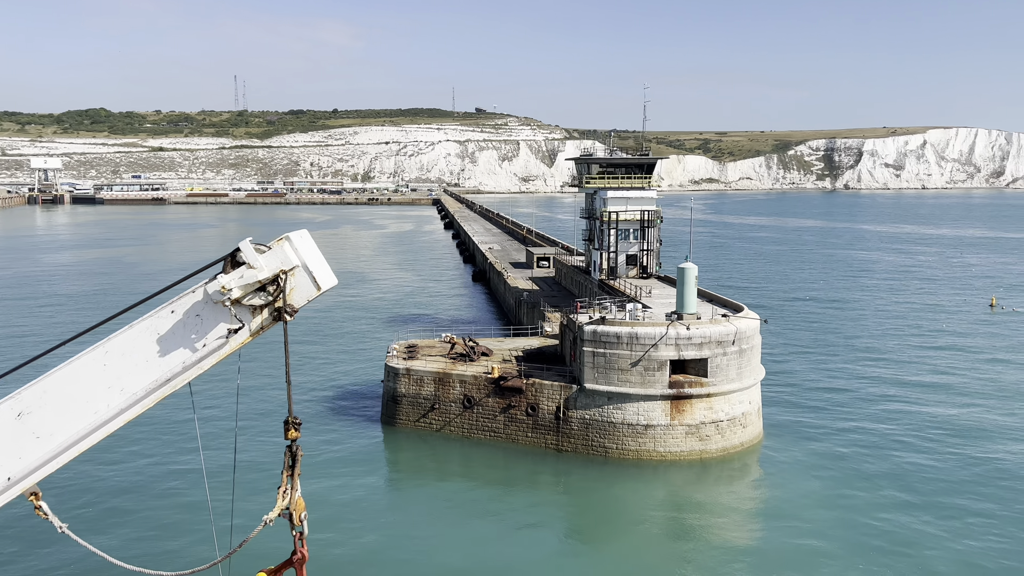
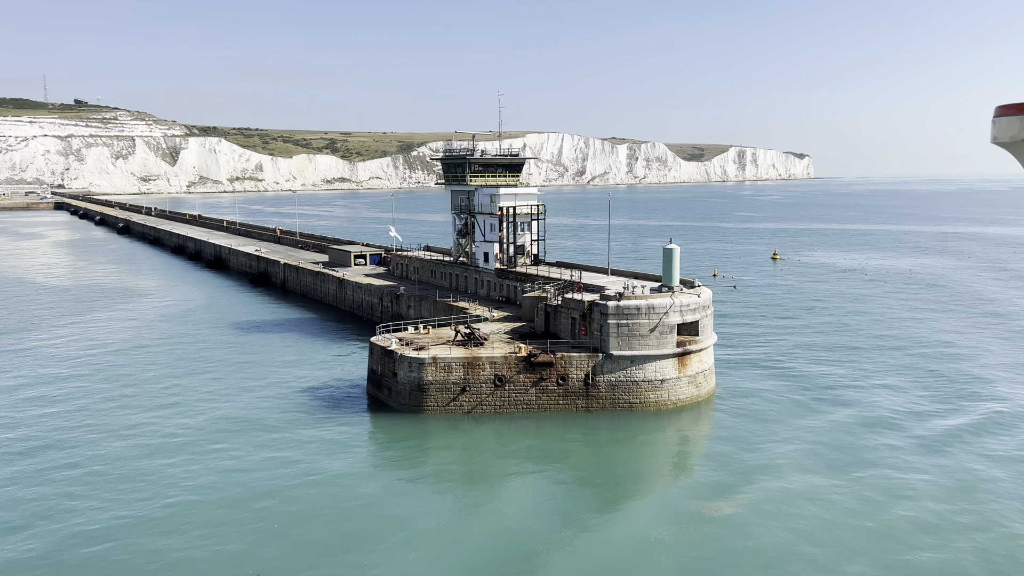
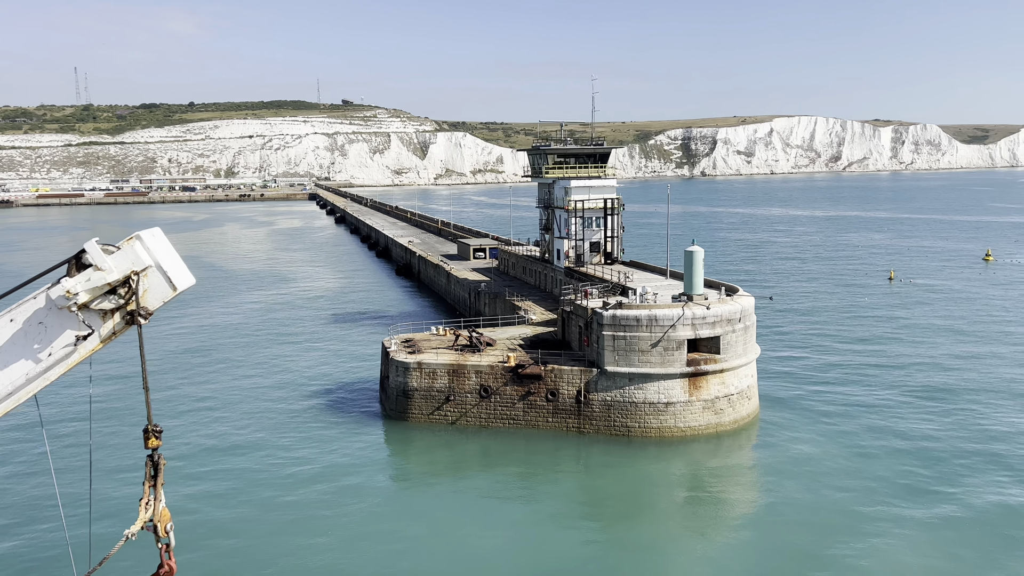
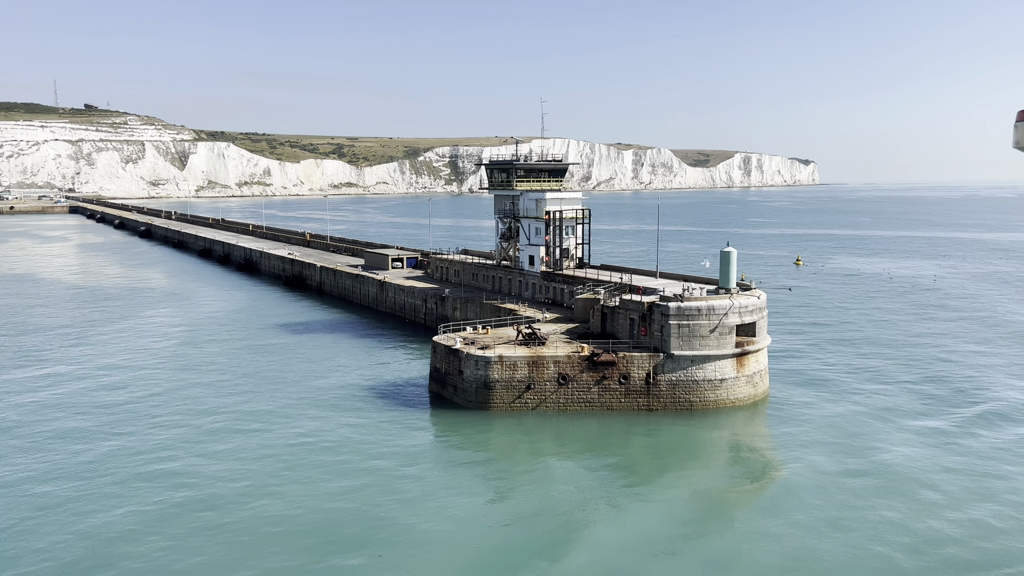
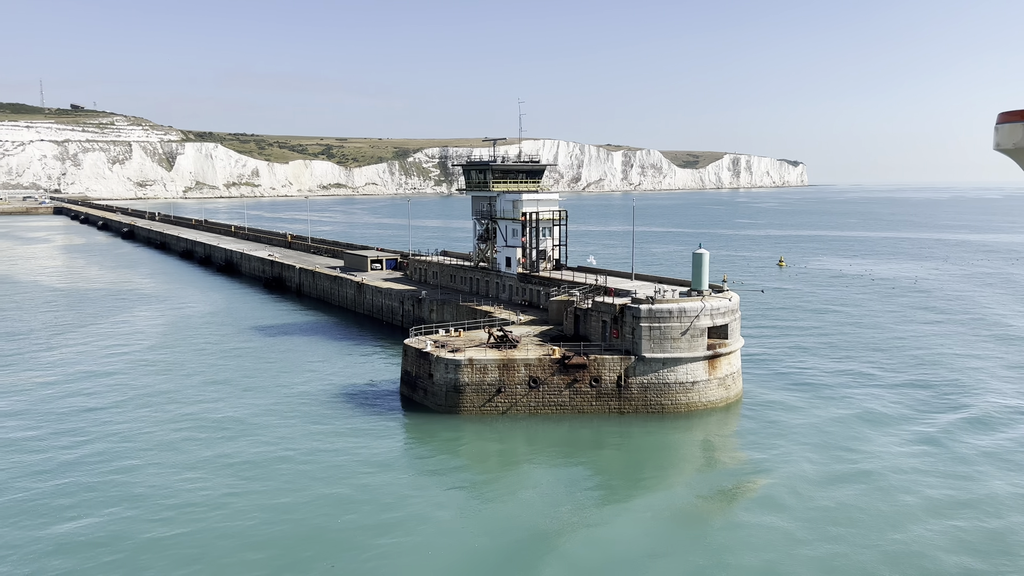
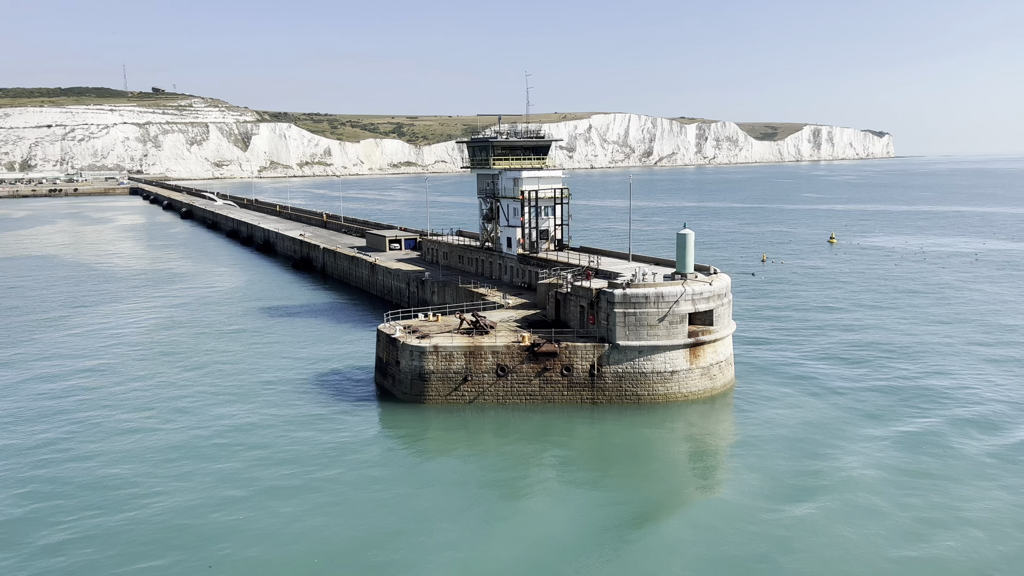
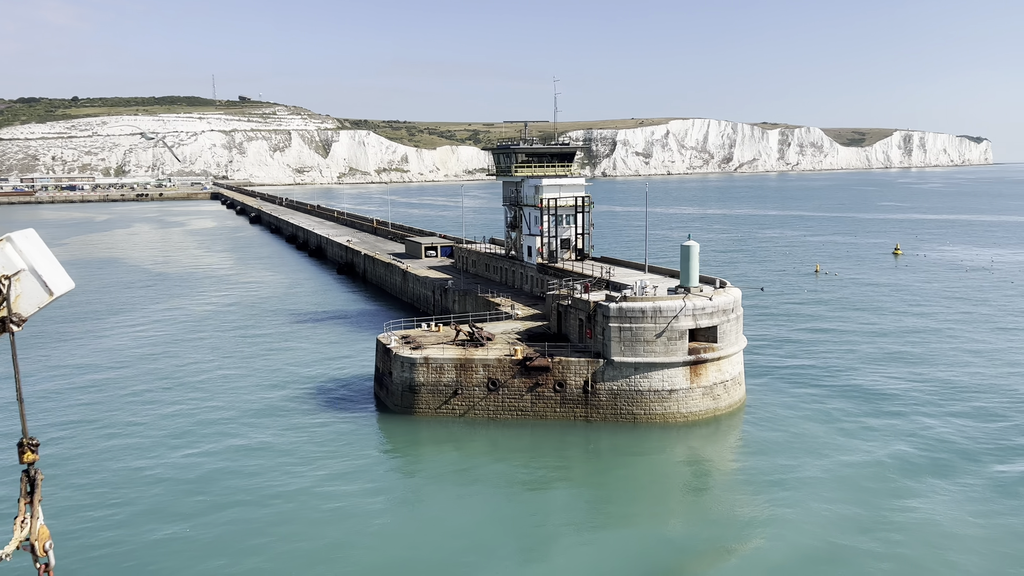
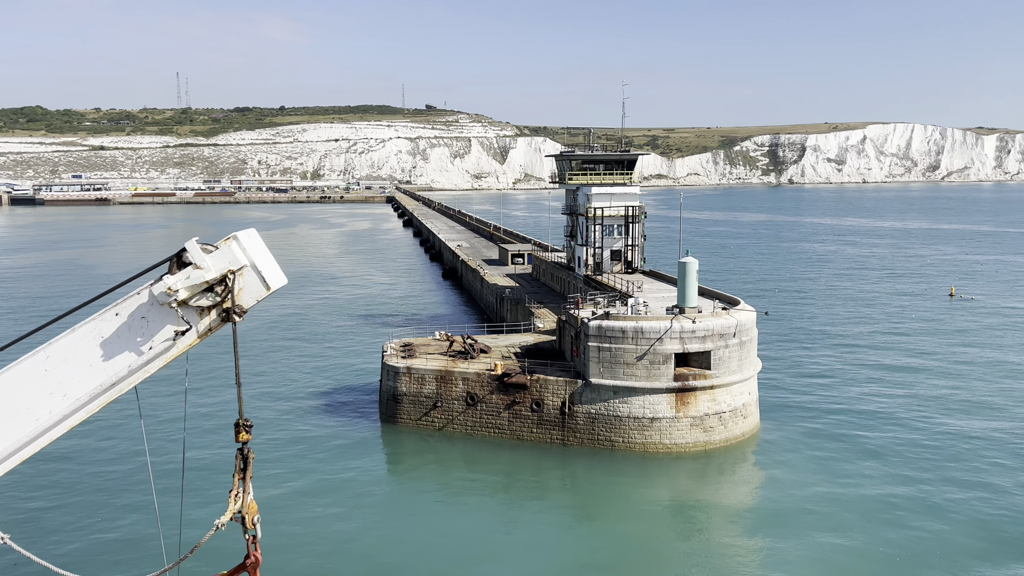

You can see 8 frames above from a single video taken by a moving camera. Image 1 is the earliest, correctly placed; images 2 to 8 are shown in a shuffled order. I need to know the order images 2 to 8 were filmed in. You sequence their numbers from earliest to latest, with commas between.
8, 3, 7, 6, 2, 5, 4
